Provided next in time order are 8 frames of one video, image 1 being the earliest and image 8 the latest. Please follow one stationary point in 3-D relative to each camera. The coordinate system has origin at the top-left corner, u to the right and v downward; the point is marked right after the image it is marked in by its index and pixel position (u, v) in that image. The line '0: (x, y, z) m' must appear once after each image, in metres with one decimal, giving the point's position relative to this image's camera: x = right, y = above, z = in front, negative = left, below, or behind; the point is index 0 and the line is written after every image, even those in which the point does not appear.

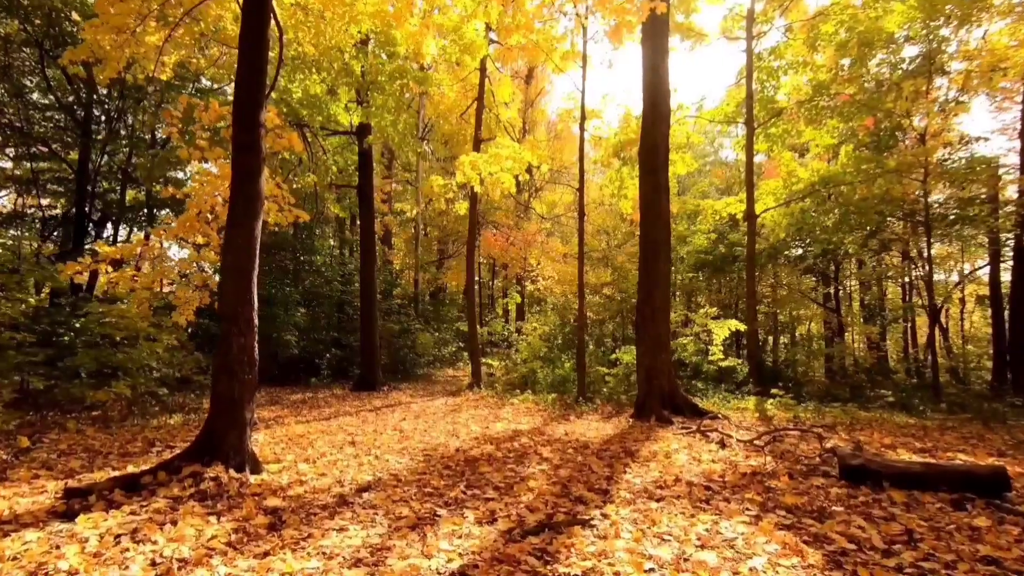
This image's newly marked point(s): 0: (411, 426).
0: (-1.5, -2.0, +7.7) m
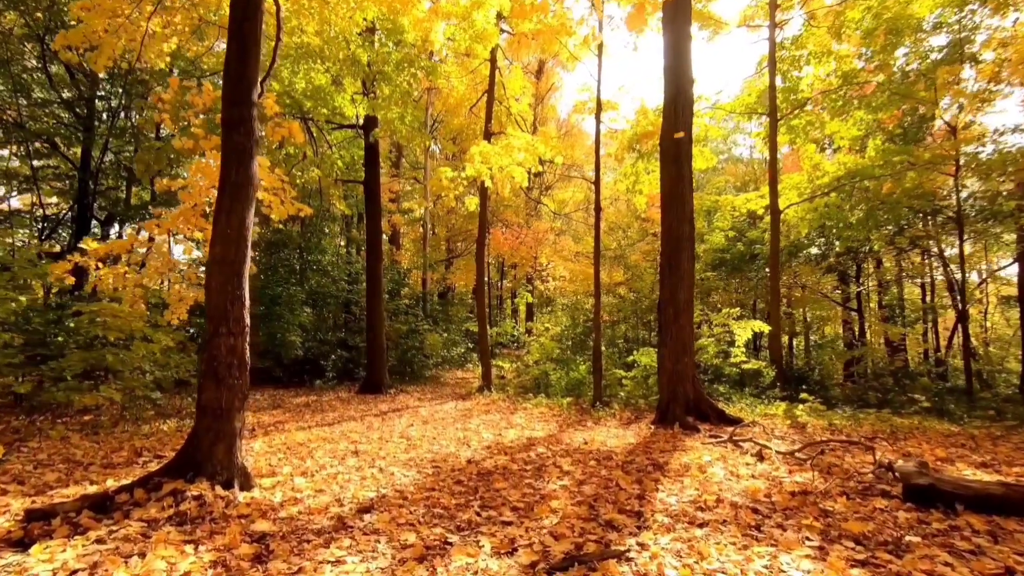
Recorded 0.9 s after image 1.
0: (-1.3, -2.0, +7.2) m
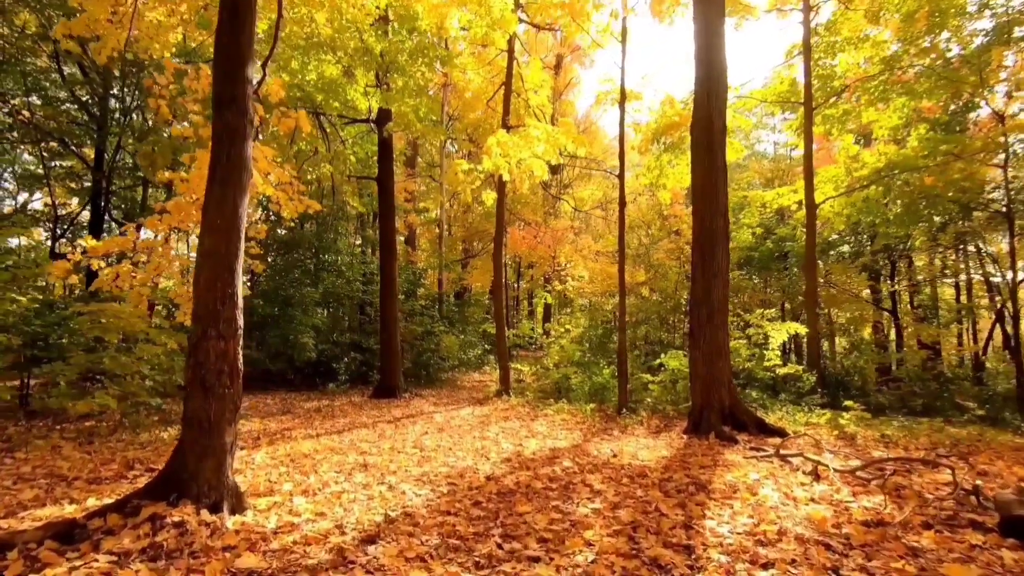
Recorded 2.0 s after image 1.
0: (-1.0, -2.0, +6.7) m
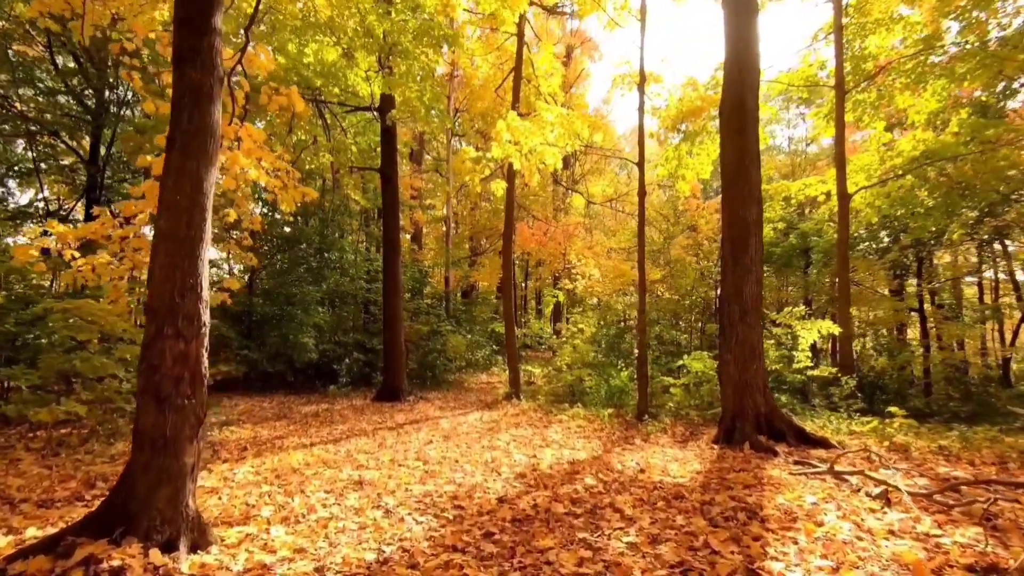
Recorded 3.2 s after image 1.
0: (-0.9, -1.9, +6.1) m
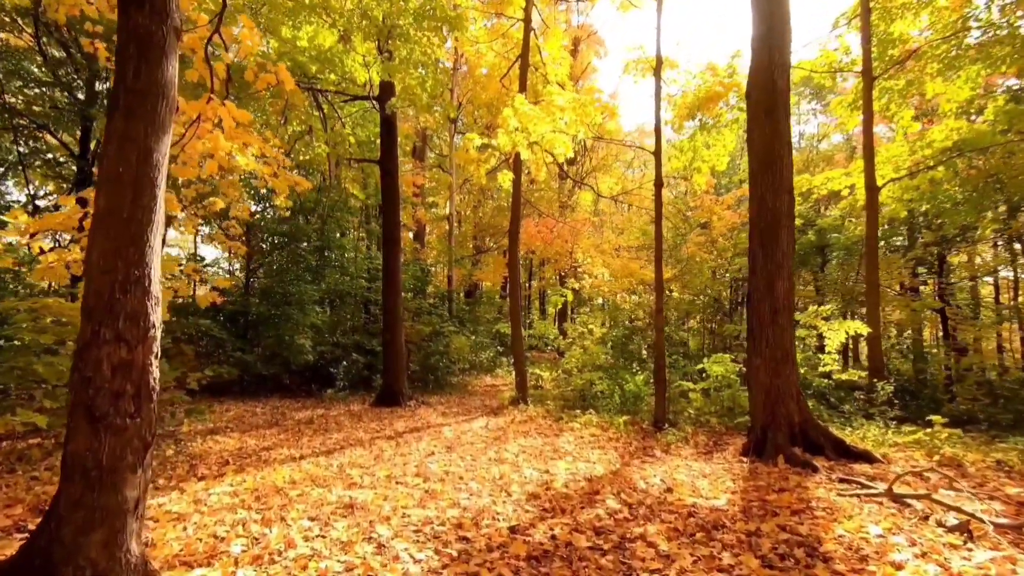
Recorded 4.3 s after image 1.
0: (-0.8, -1.9, +5.5) m
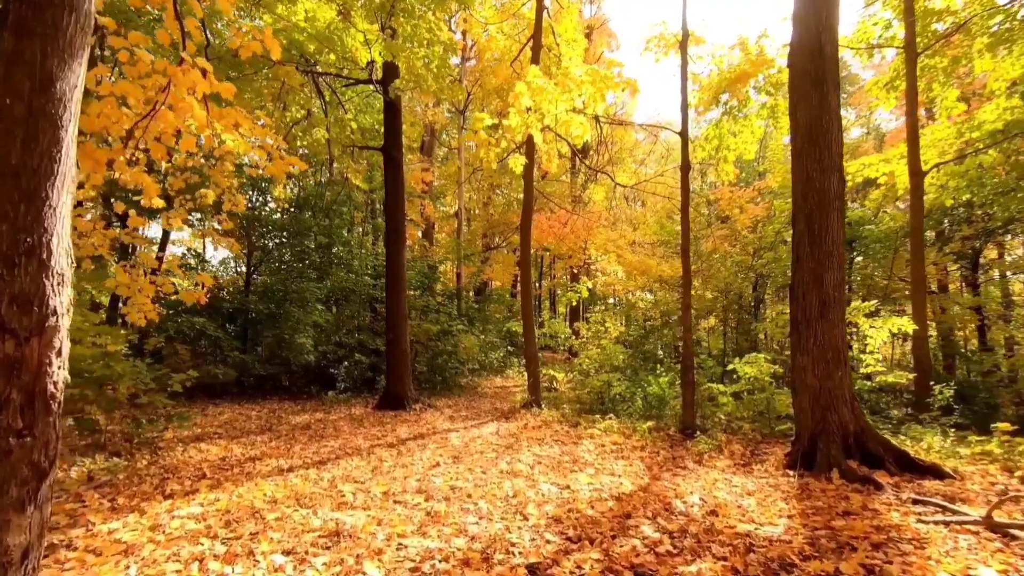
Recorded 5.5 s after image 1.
0: (-0.6, -1.8, +4.9) m
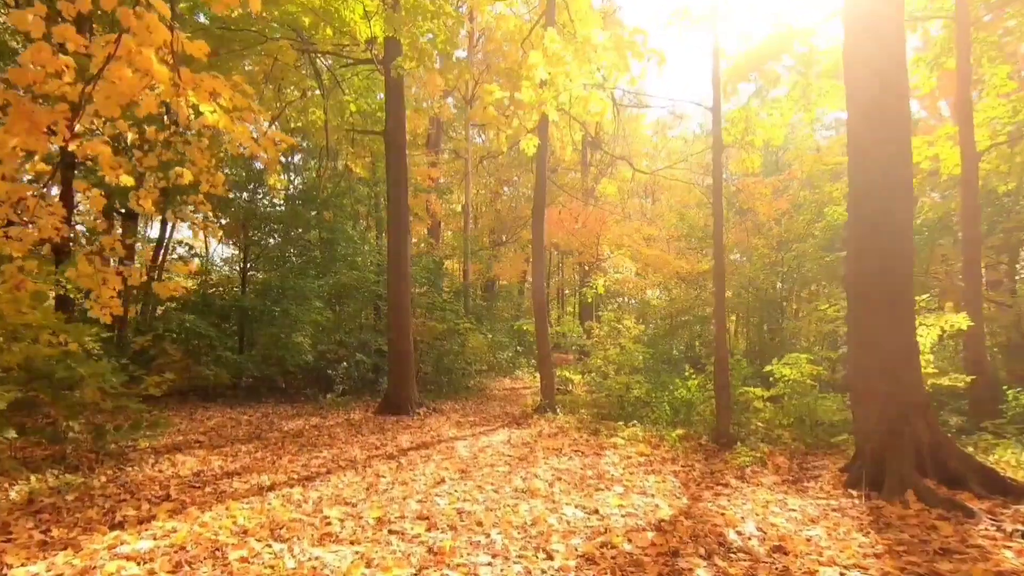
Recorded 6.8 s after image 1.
0: (-0.5, -1.7, +4.1) m
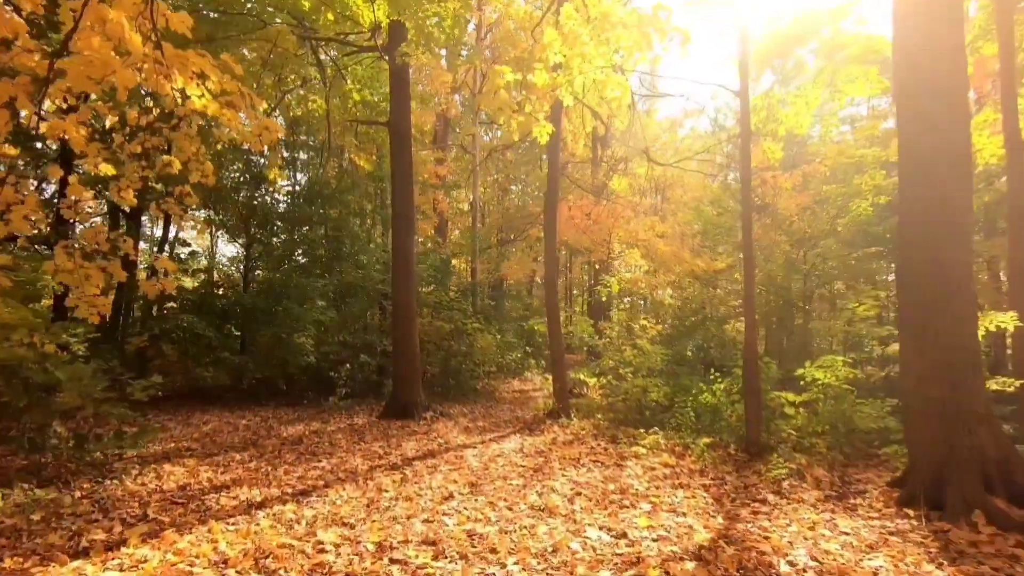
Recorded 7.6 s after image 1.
0: (-0.4, -1.7, +3.7) m
